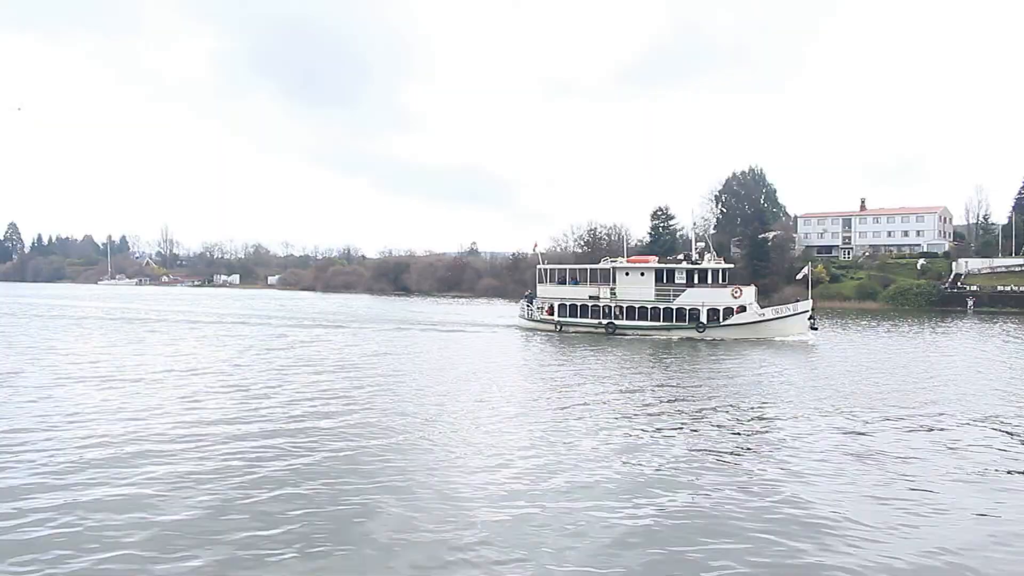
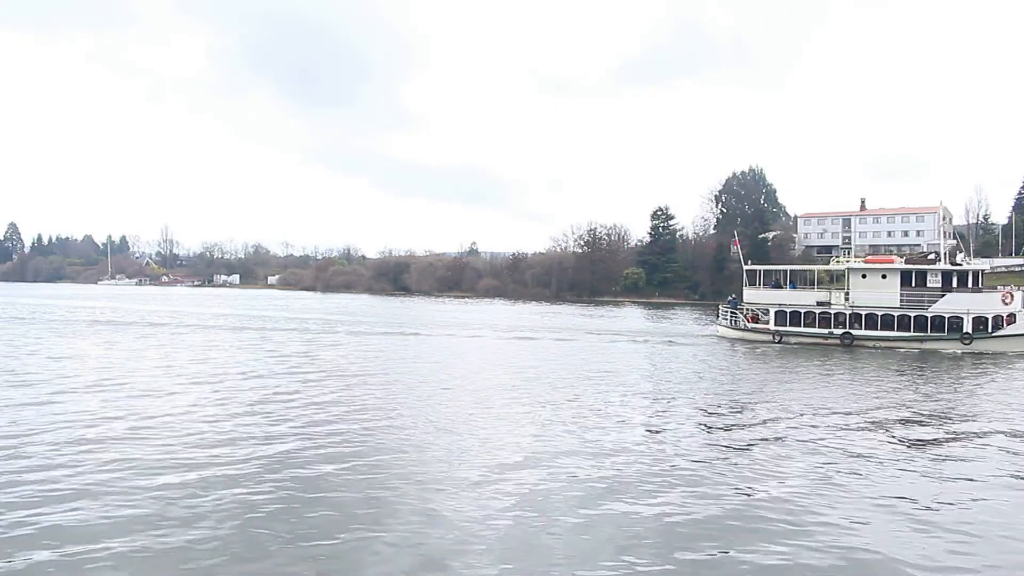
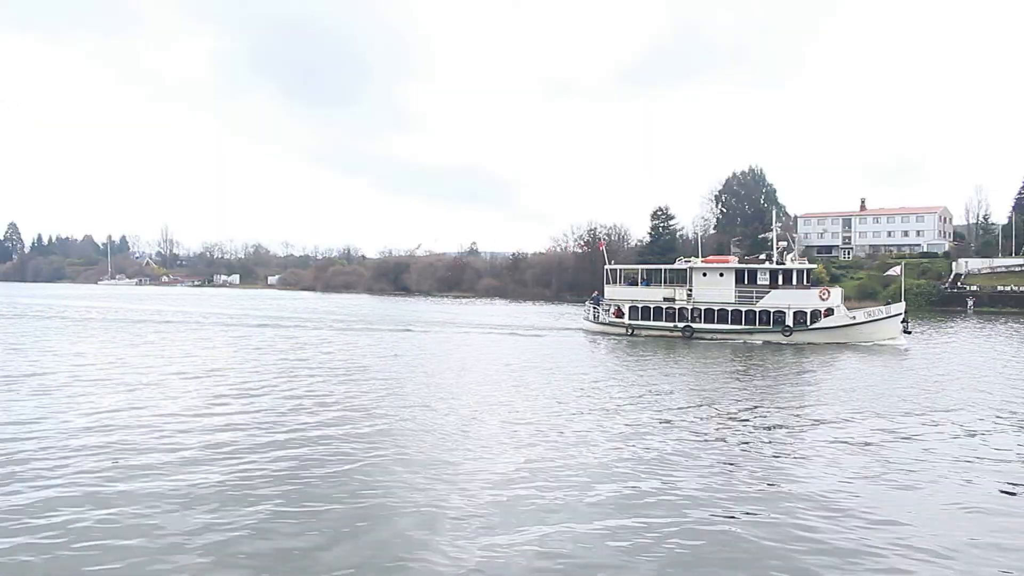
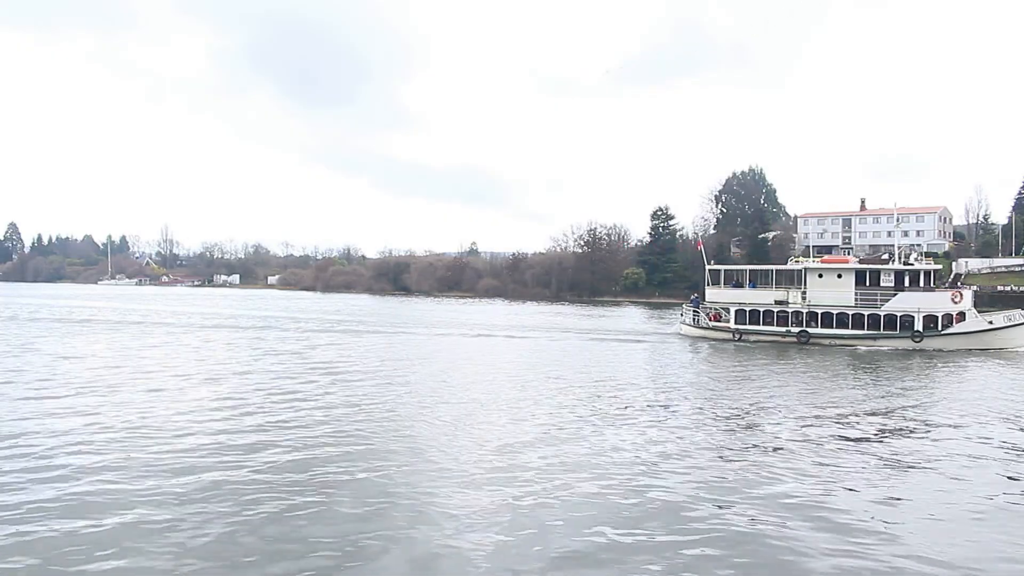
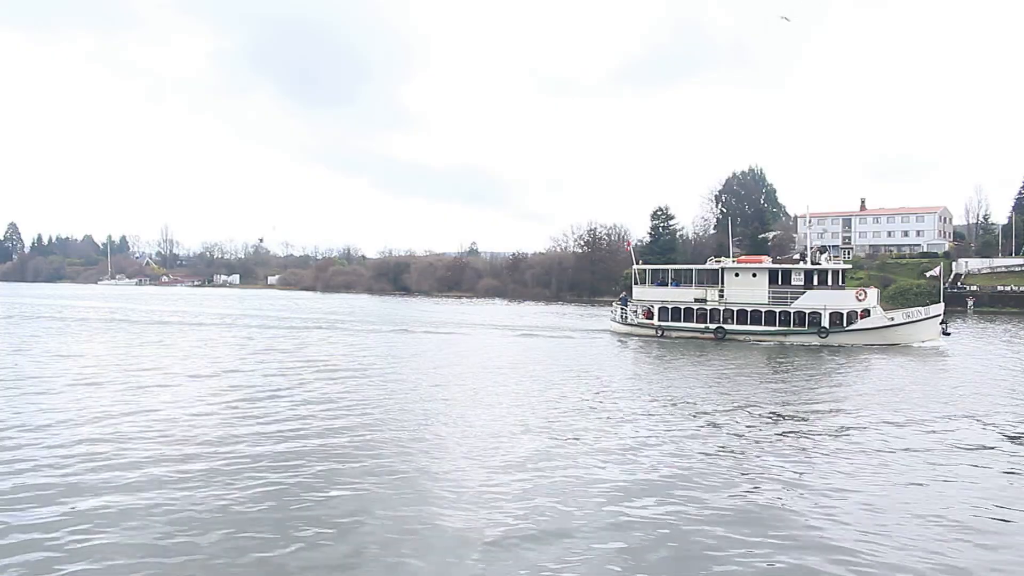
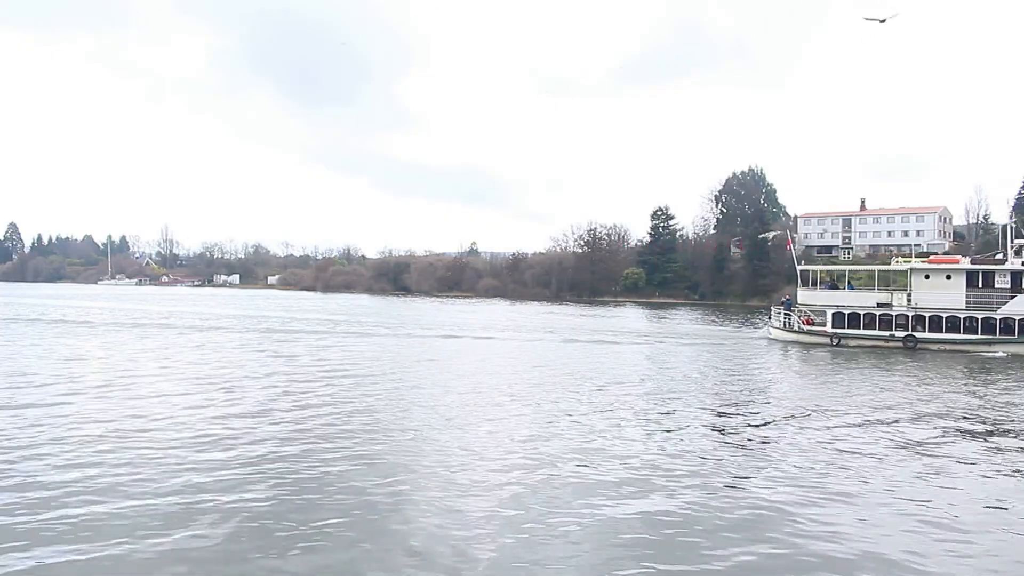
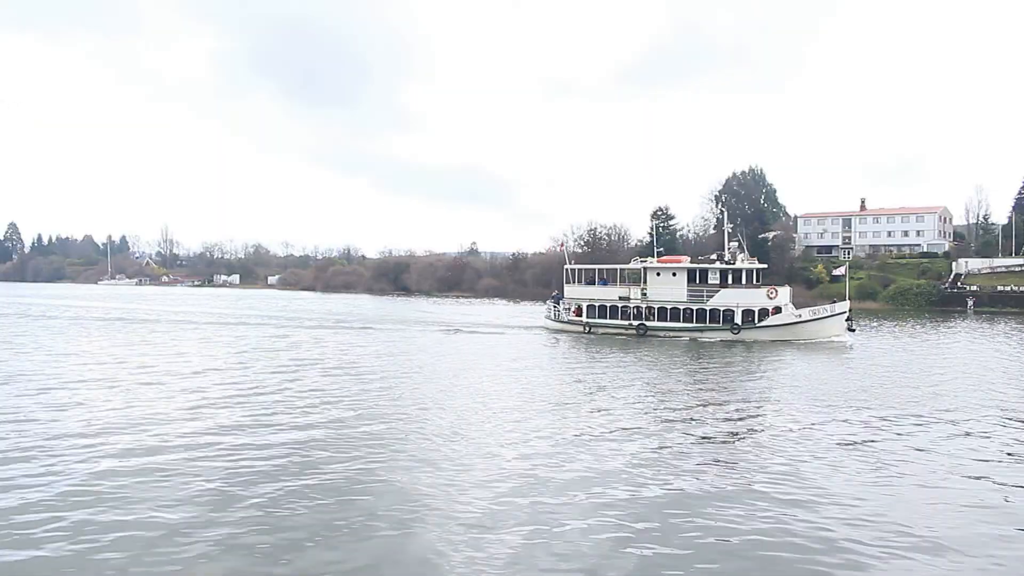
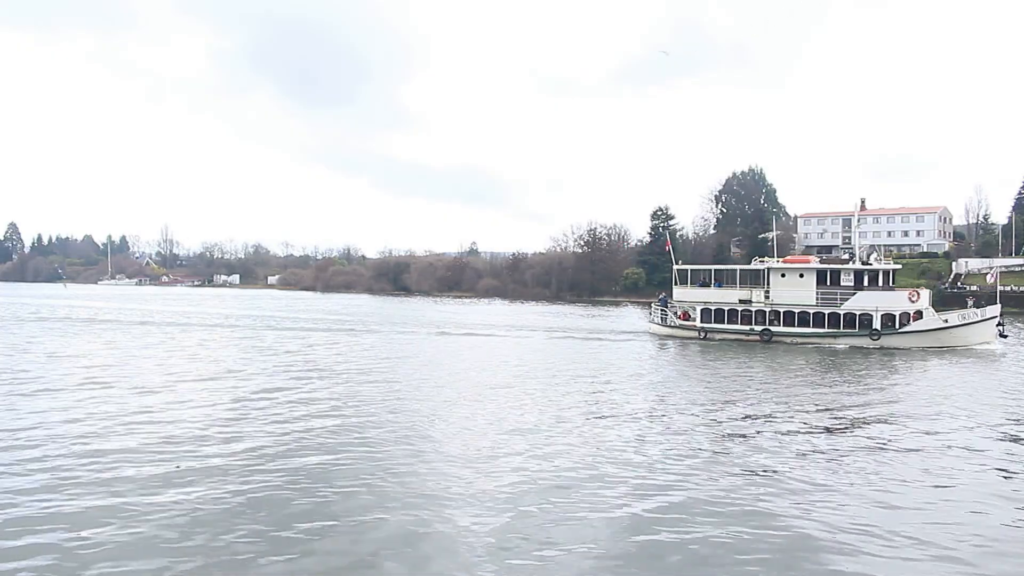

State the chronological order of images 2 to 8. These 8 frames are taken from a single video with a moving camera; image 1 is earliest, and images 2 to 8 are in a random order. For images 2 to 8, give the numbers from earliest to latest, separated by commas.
7, 3, 5, 8, 4, 2, 6
